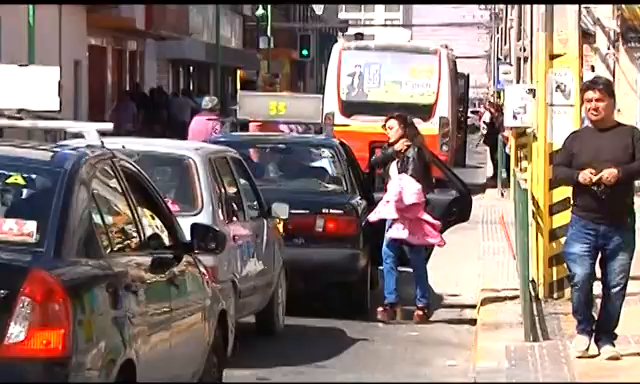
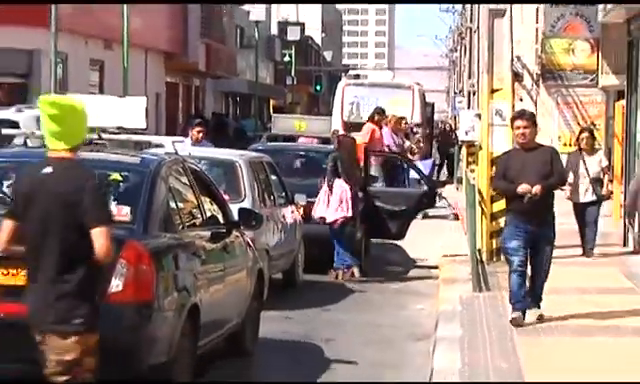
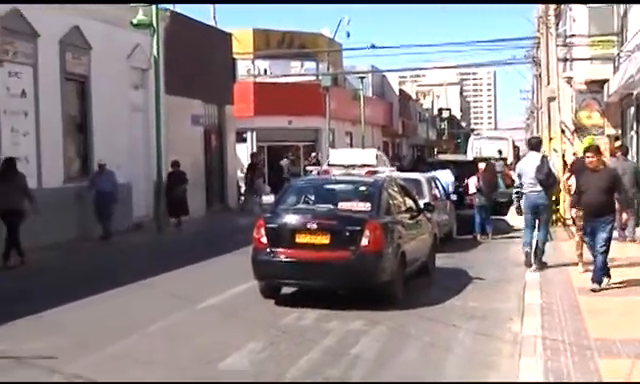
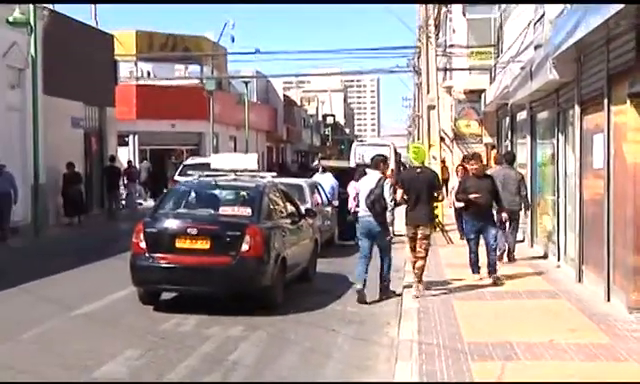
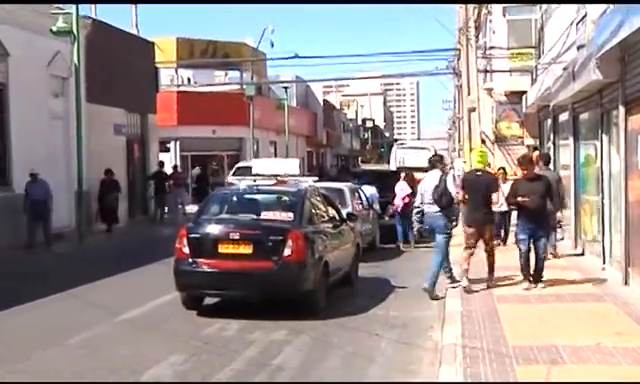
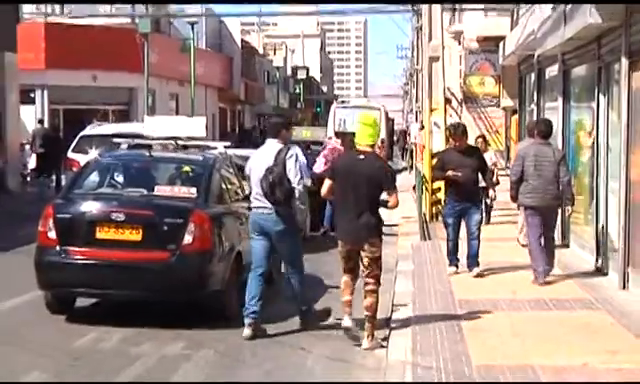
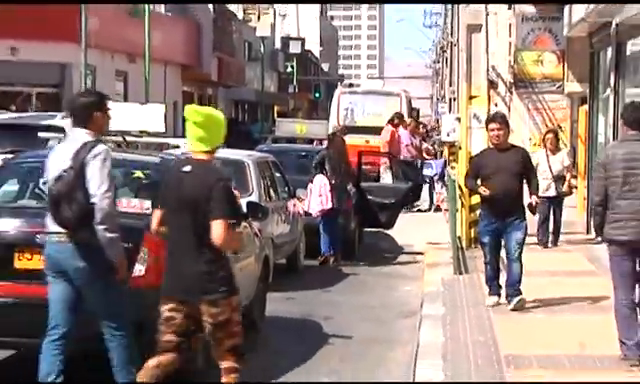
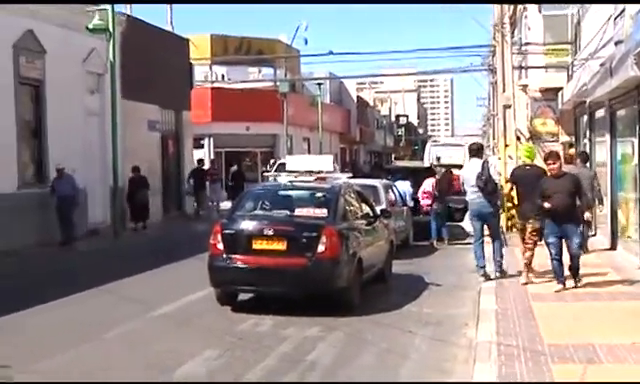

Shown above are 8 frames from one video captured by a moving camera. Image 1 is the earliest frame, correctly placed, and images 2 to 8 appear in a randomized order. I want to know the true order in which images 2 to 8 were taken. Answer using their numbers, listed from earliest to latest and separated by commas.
2, 7, 6, 4, 5, 8, 3
